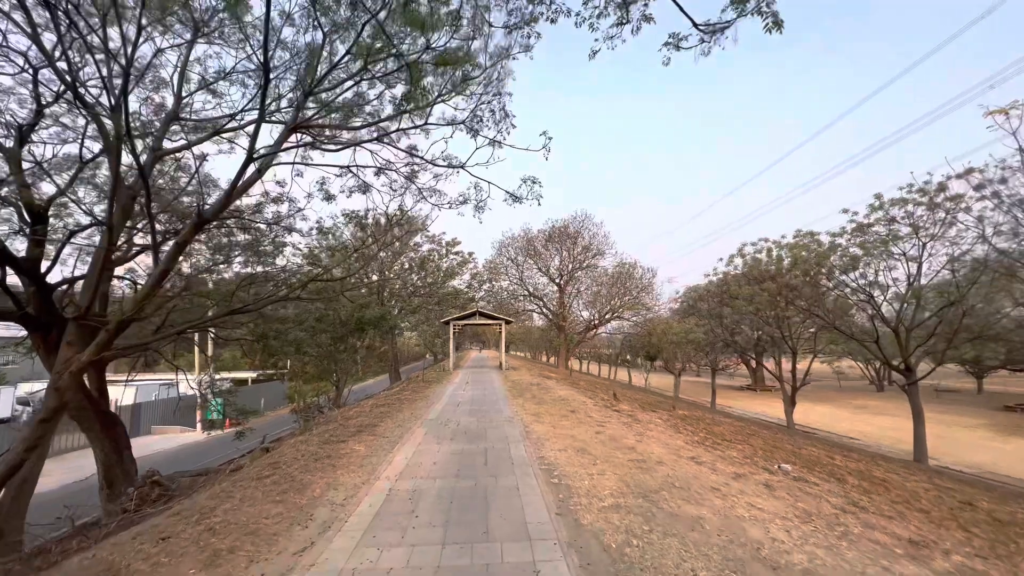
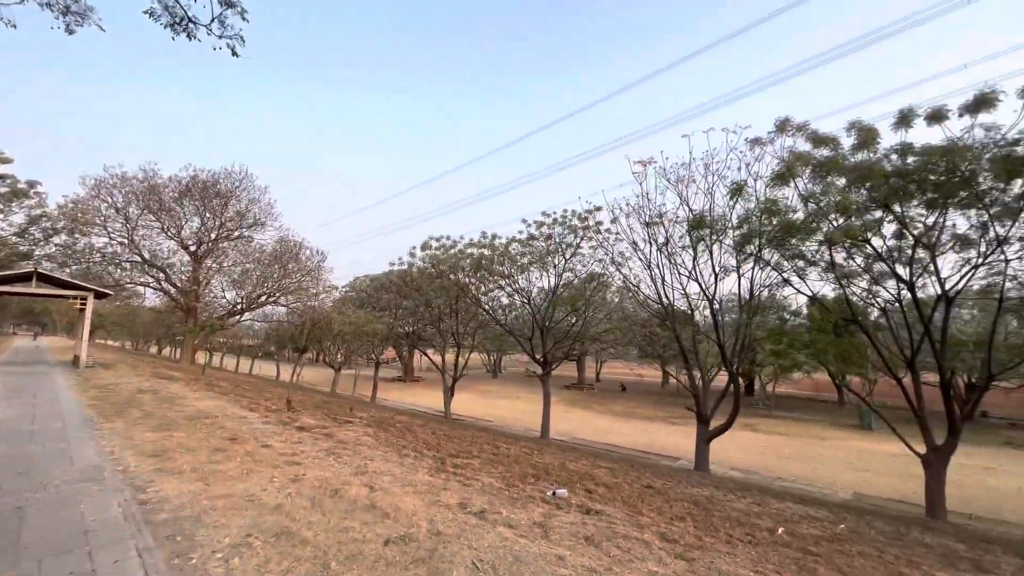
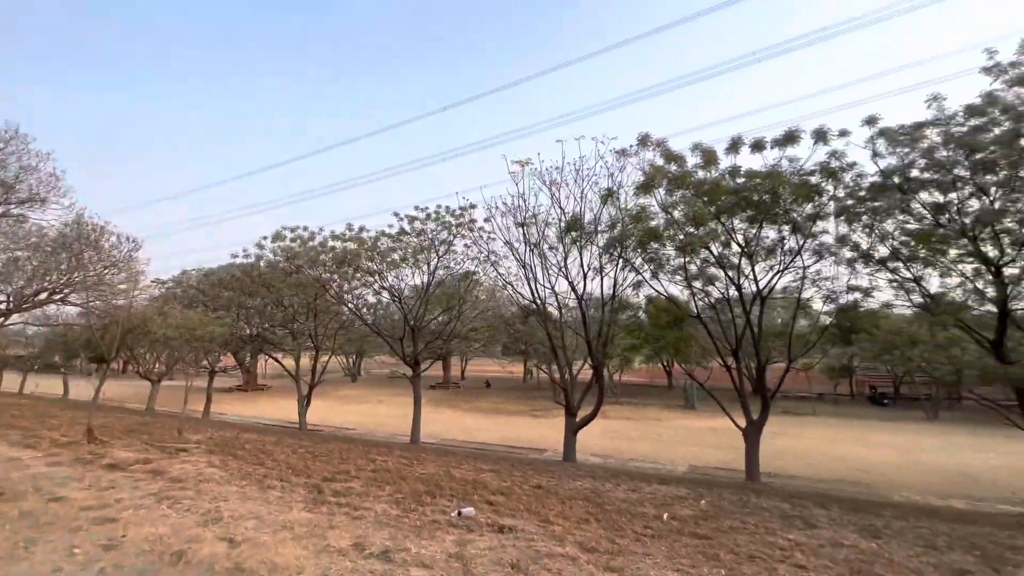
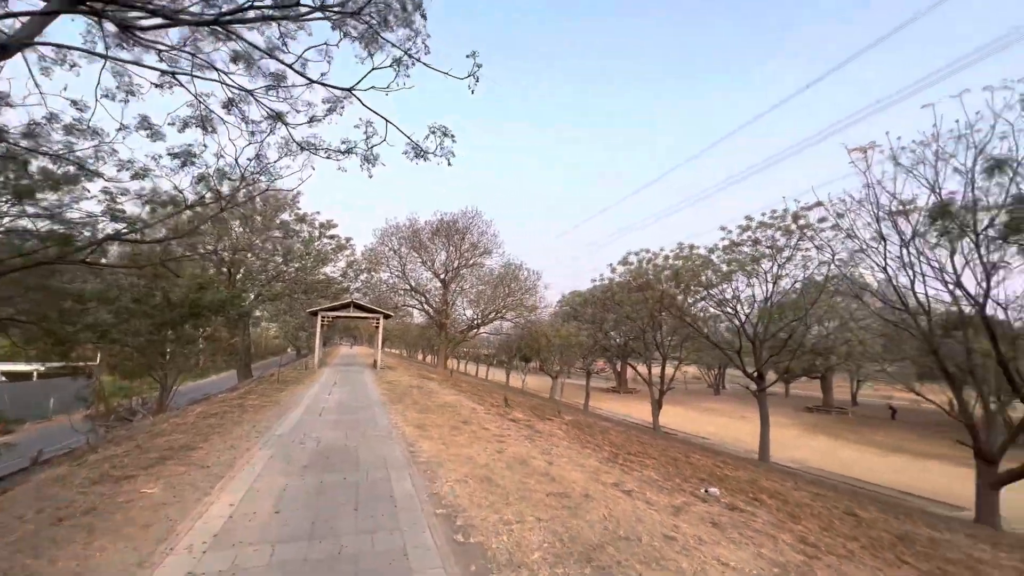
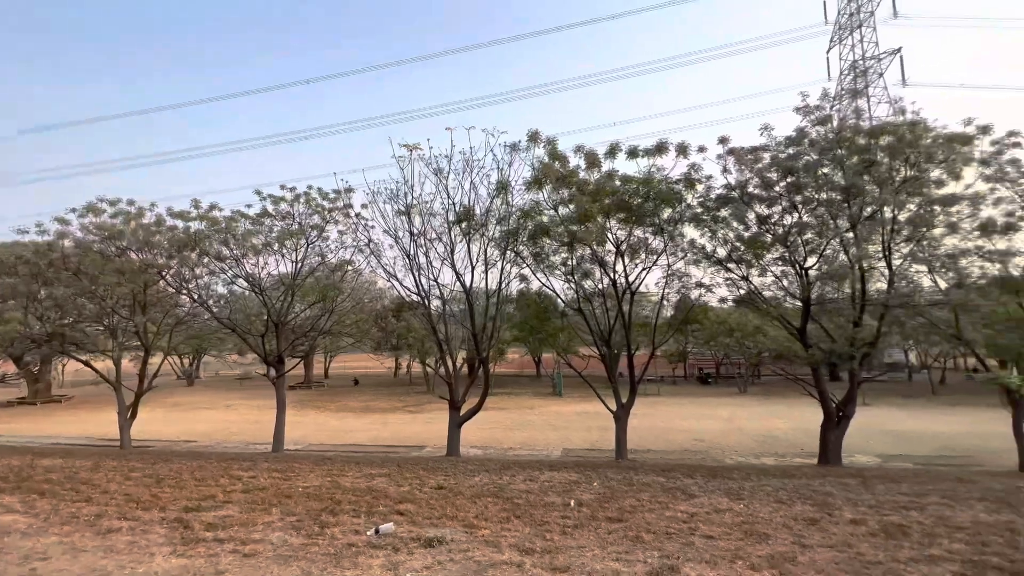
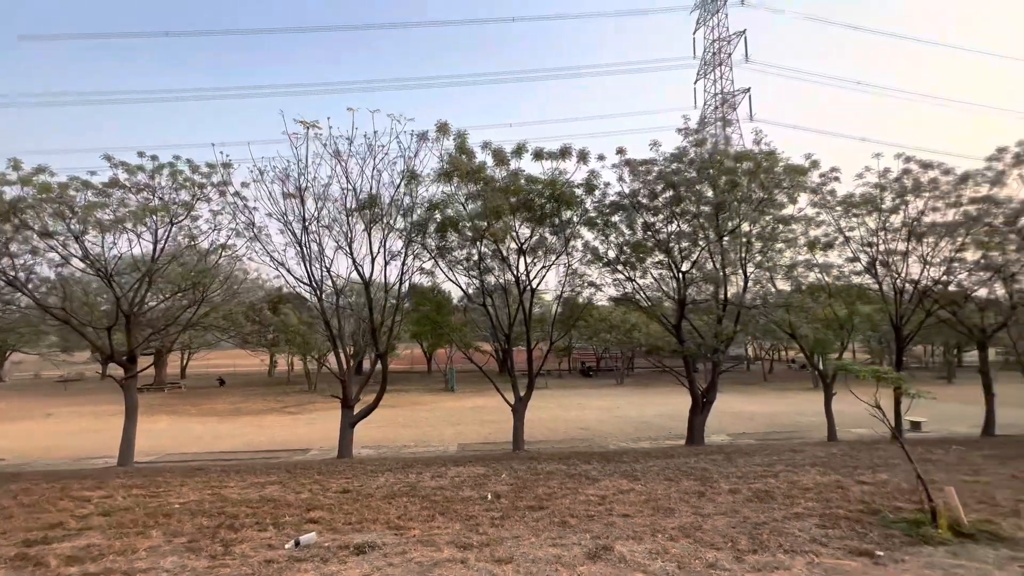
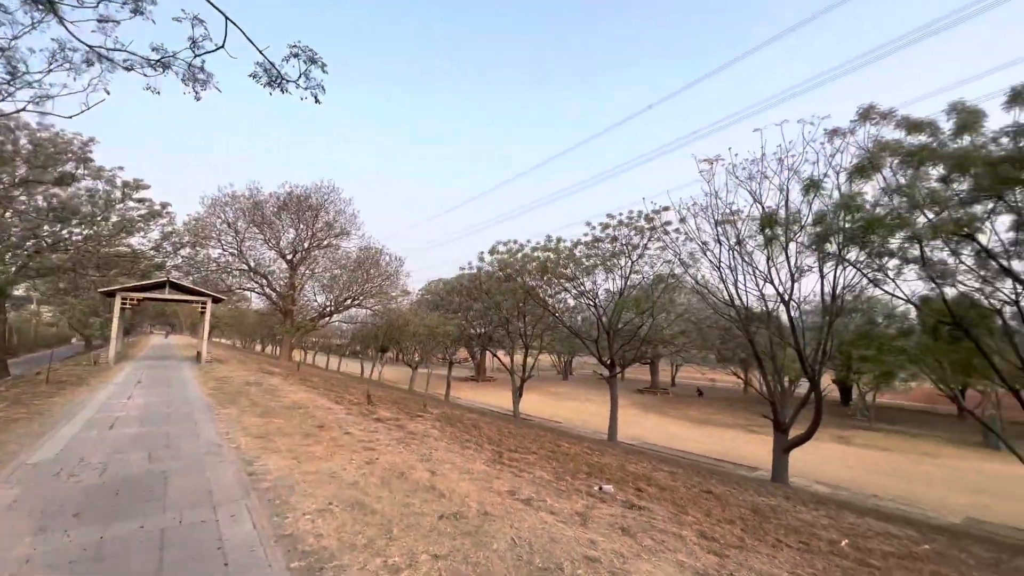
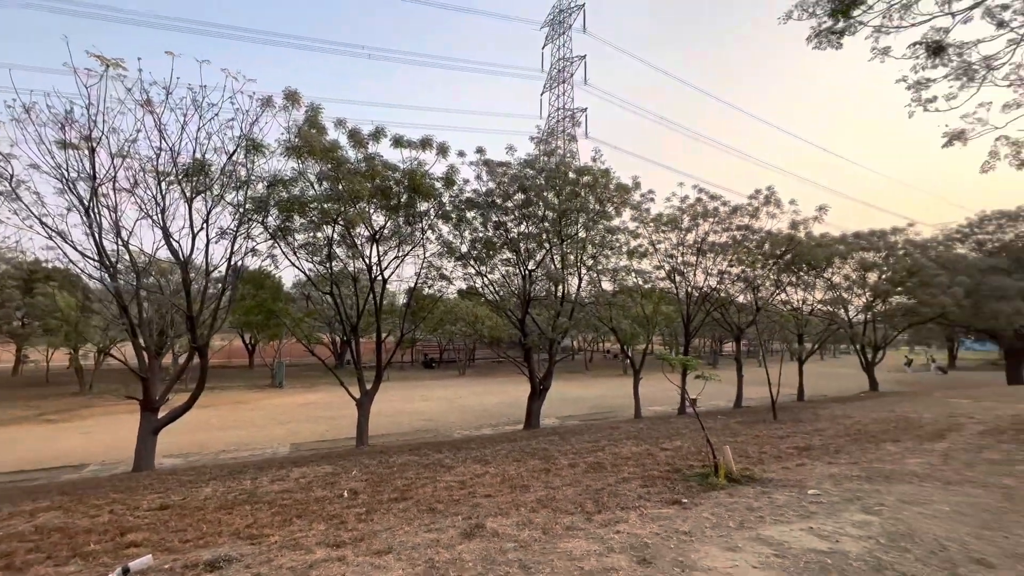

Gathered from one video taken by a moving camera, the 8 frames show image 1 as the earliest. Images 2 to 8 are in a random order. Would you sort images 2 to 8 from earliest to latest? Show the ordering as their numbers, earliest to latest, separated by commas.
4, 7, 2, 3, 5, 6, 8
